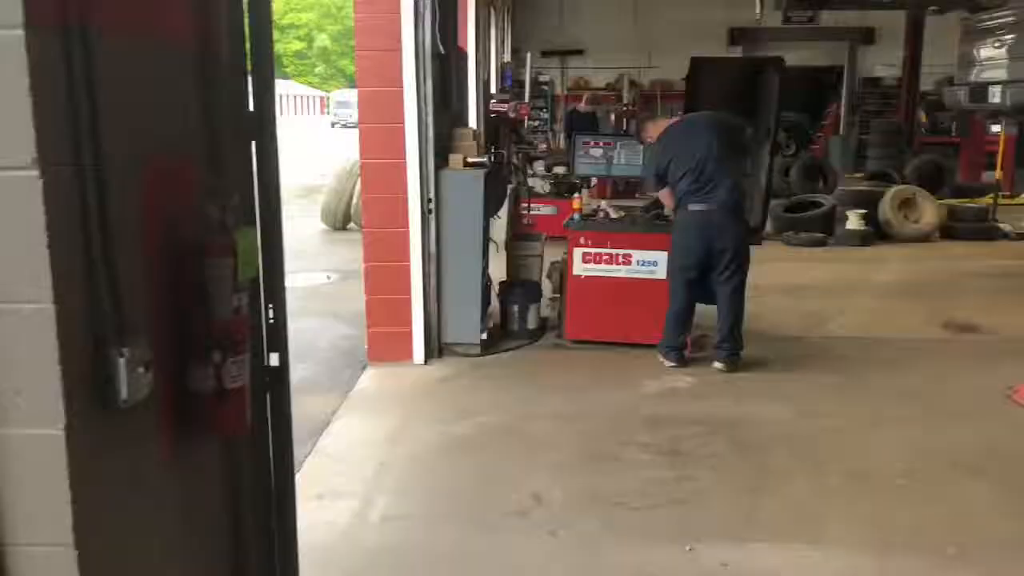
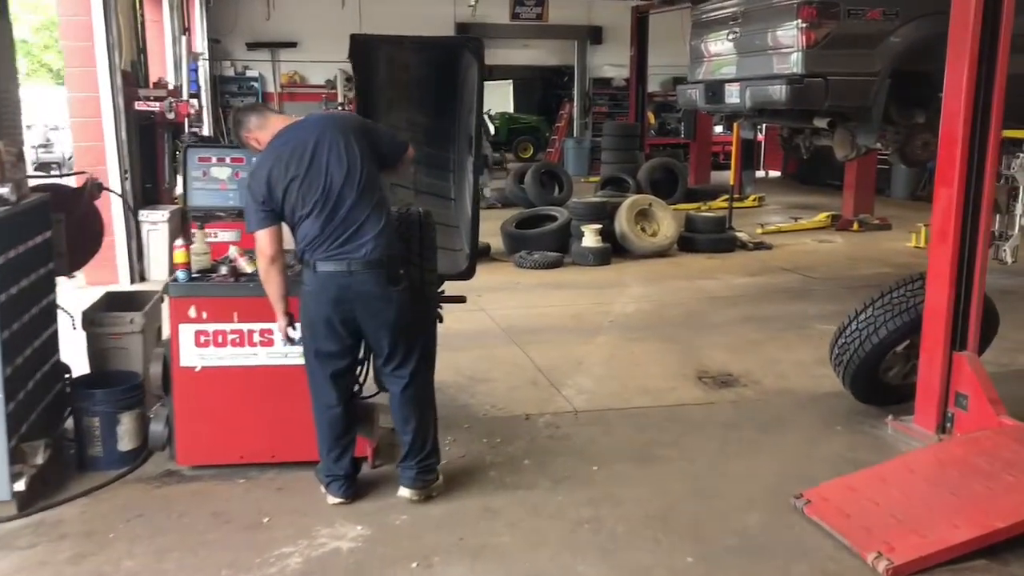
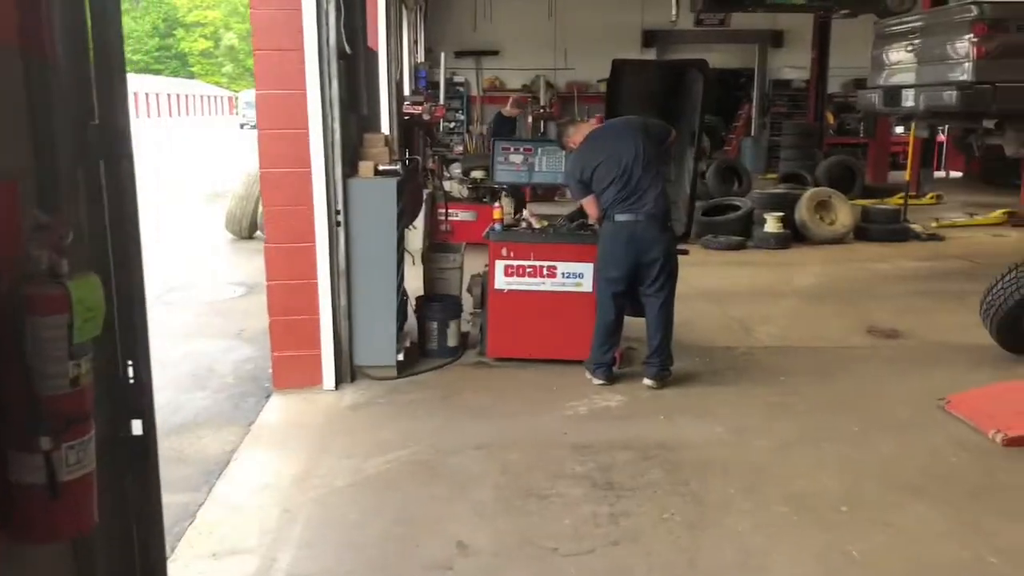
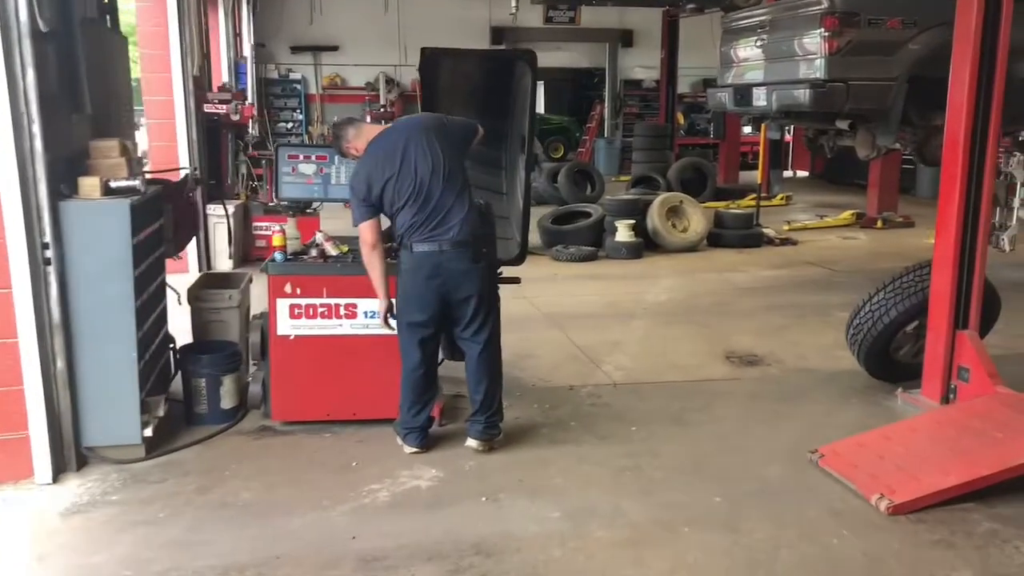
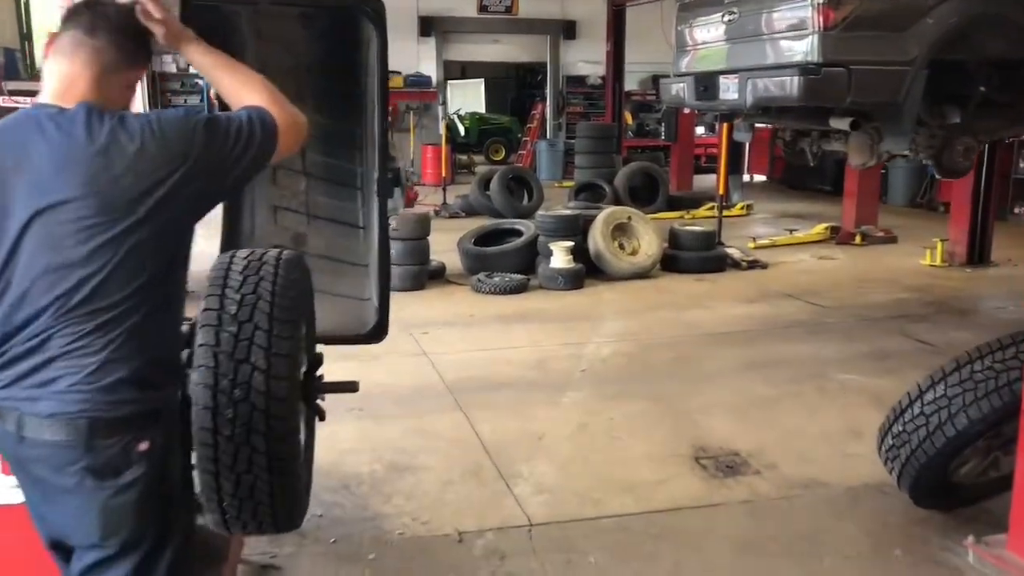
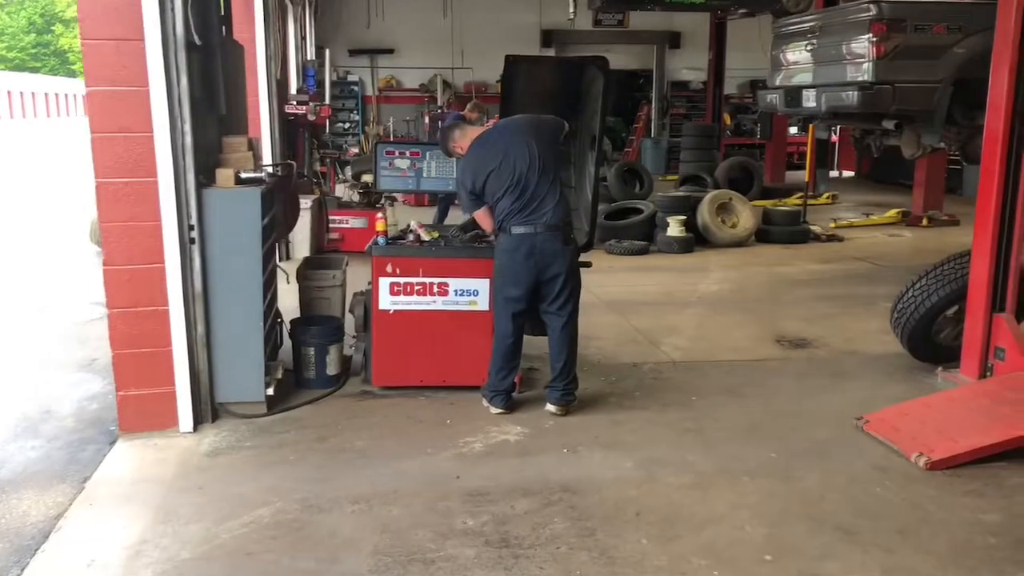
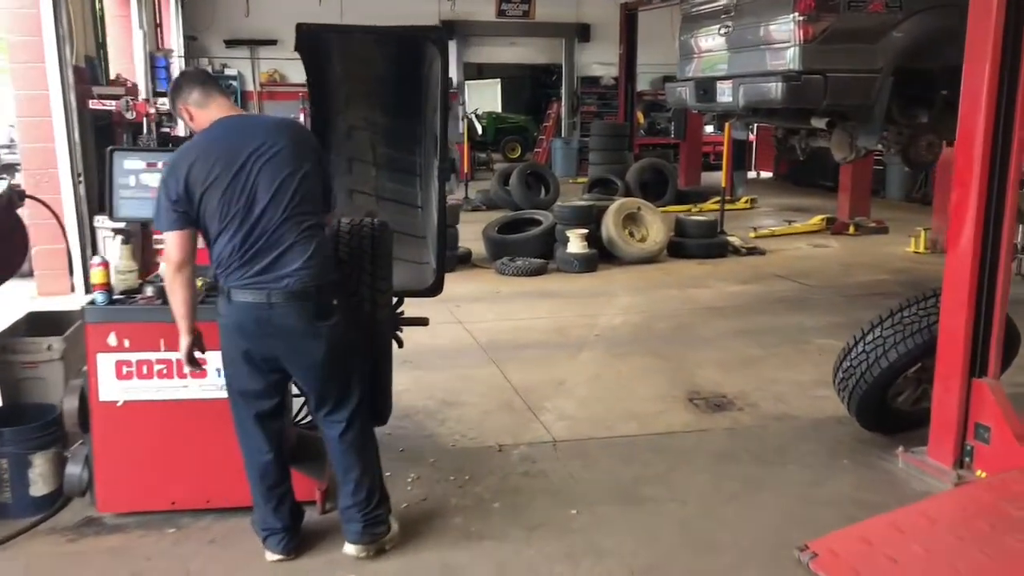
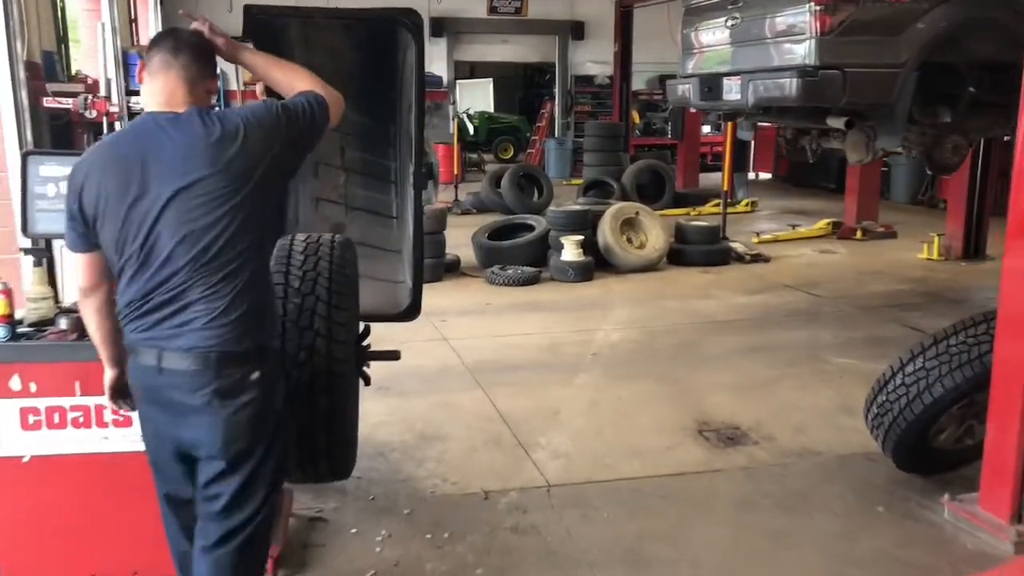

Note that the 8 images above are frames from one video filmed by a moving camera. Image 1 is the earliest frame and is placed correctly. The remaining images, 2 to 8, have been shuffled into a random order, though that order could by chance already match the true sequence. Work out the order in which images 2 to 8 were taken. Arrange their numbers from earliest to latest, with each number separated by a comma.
3, 6, 4, 2, 7, 8, 5
